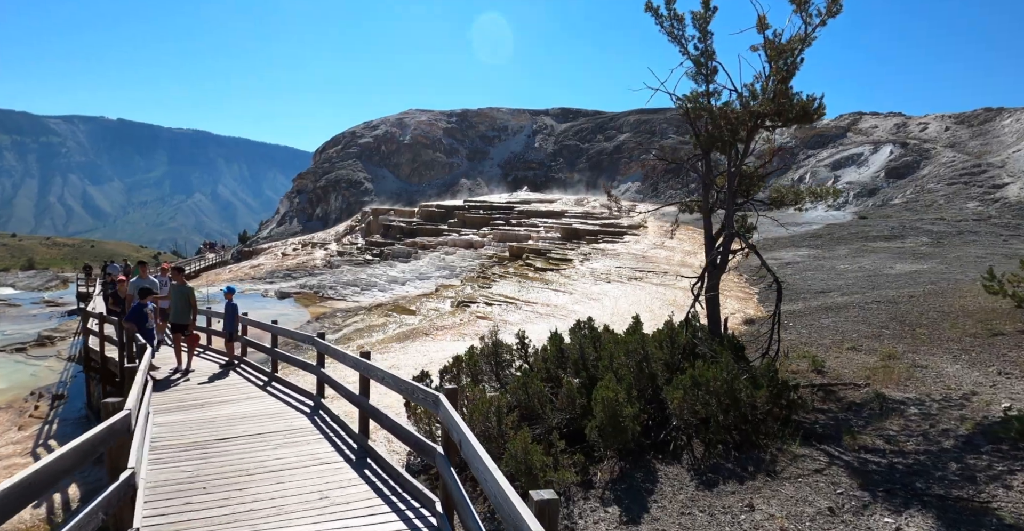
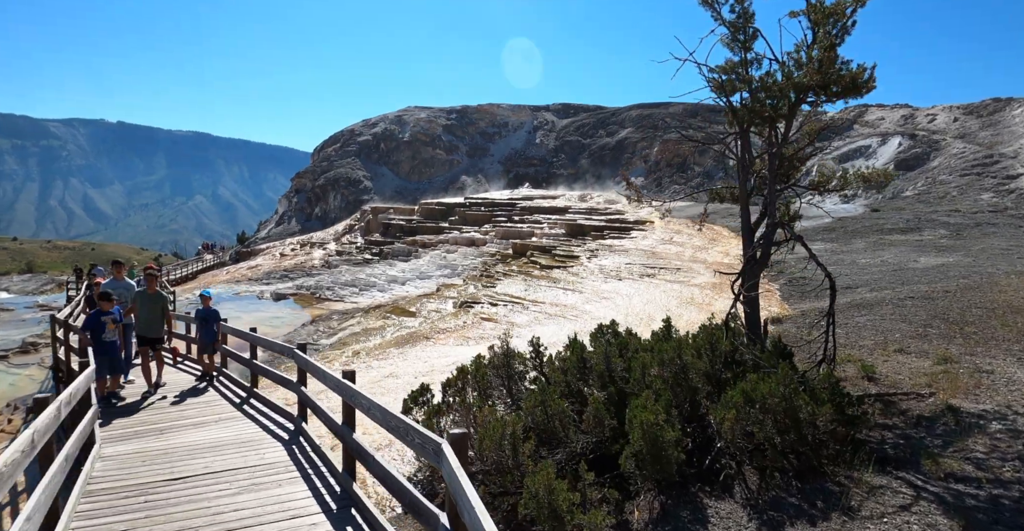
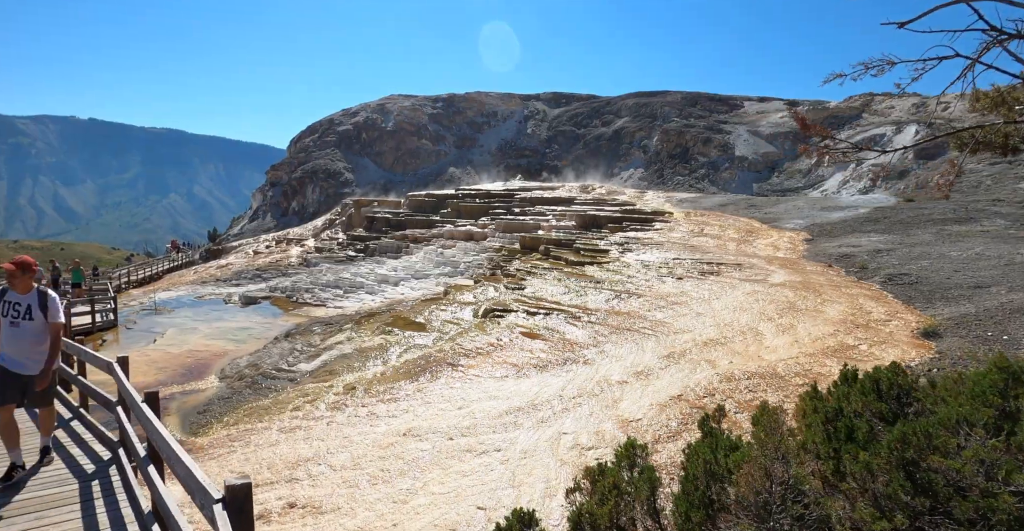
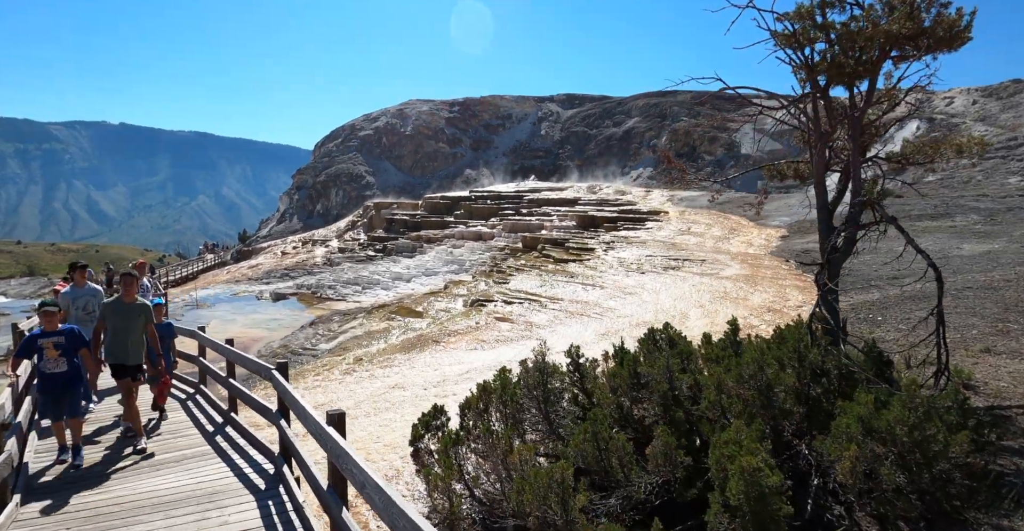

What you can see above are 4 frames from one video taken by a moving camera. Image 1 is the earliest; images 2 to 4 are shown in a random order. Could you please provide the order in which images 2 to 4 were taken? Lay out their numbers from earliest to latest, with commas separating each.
2, 4, 3
